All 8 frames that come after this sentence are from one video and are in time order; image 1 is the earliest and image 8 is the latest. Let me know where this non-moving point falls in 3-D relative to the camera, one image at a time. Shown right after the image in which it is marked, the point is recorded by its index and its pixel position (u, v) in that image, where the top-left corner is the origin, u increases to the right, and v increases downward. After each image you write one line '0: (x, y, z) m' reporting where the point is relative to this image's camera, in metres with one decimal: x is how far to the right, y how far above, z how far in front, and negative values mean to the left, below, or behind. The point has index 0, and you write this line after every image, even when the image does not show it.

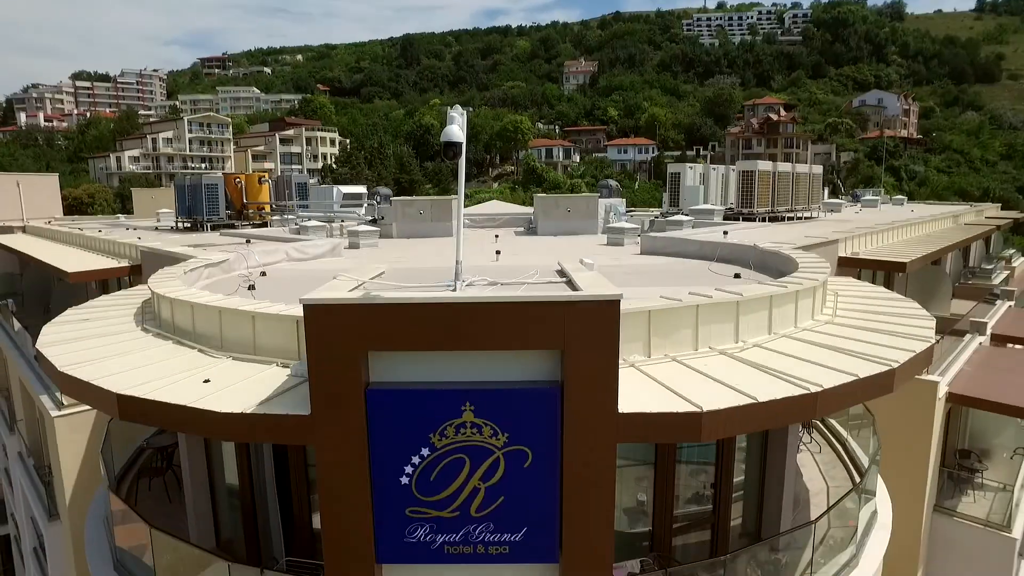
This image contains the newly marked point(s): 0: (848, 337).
0: (+4.8, -0.7, +8.8) m
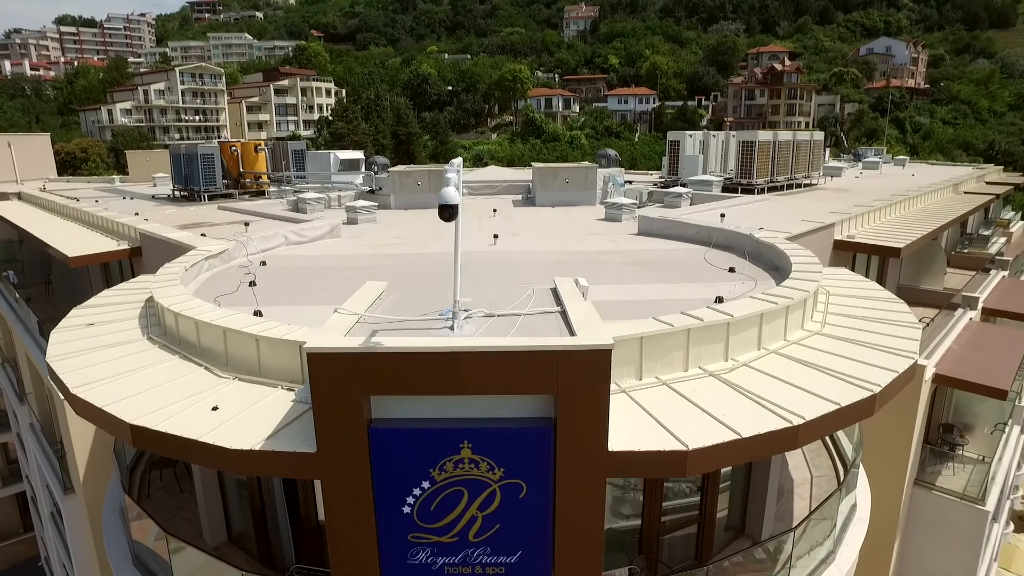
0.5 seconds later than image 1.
0: (+4.7, -0.9, +9.1) m
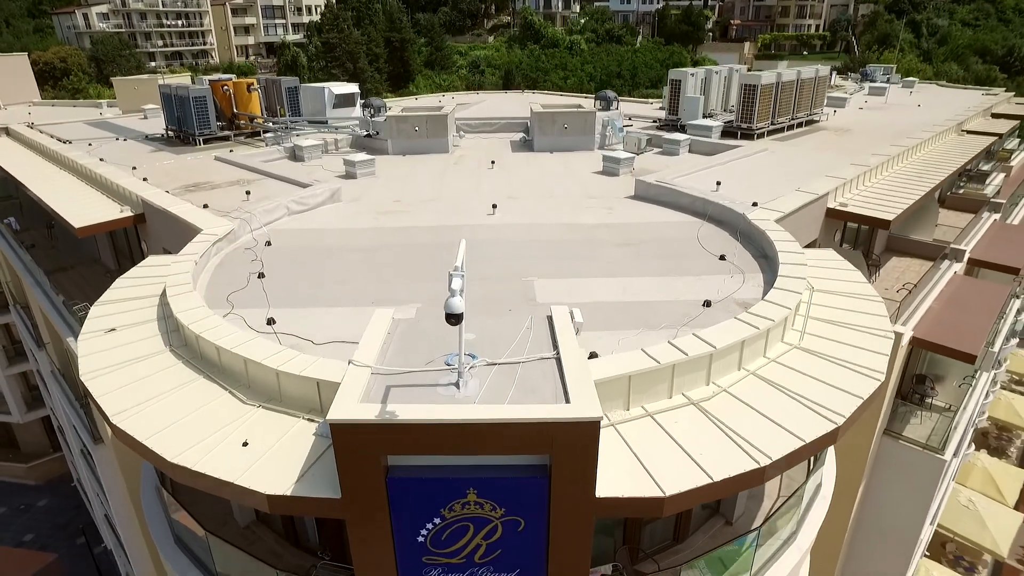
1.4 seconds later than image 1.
0: (+4.7, -1.3, +9.8) m
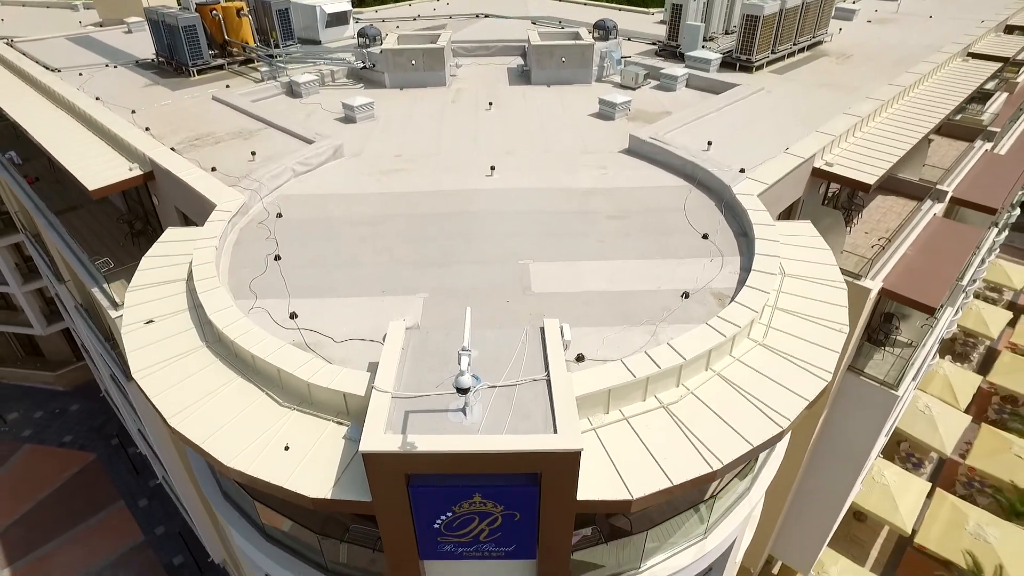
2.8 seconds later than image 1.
0: (+4.7, -1.4, +11.3) m
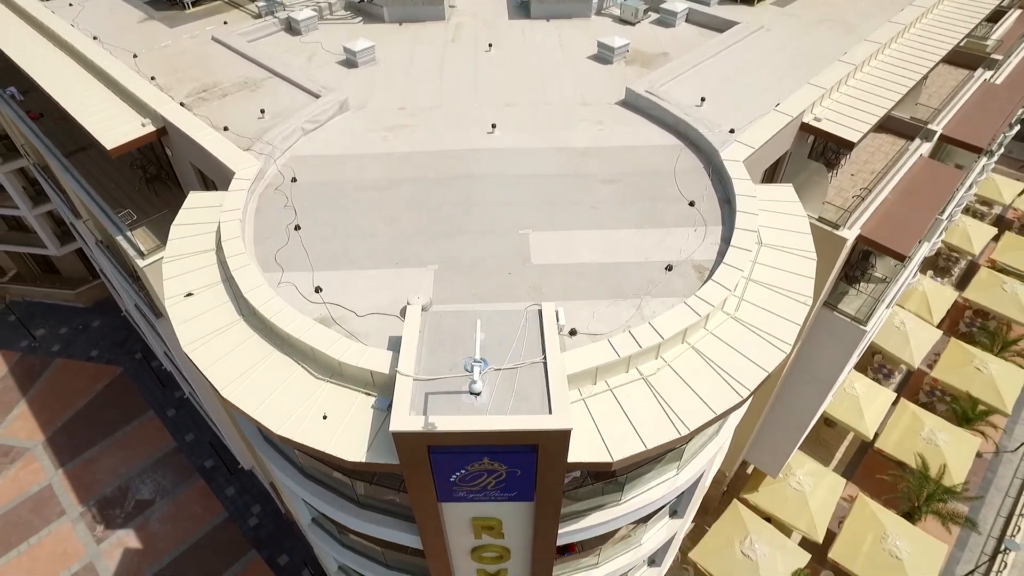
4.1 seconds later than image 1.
0: (+4.7, -1.1, +13.0) m
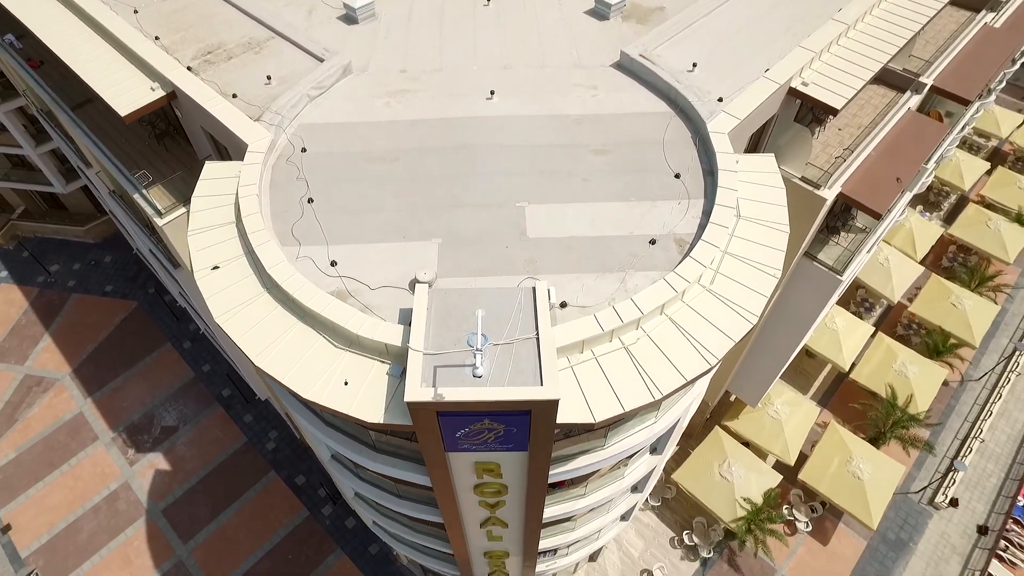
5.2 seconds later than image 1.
0: (+4.6, -0.5, +14.5) m
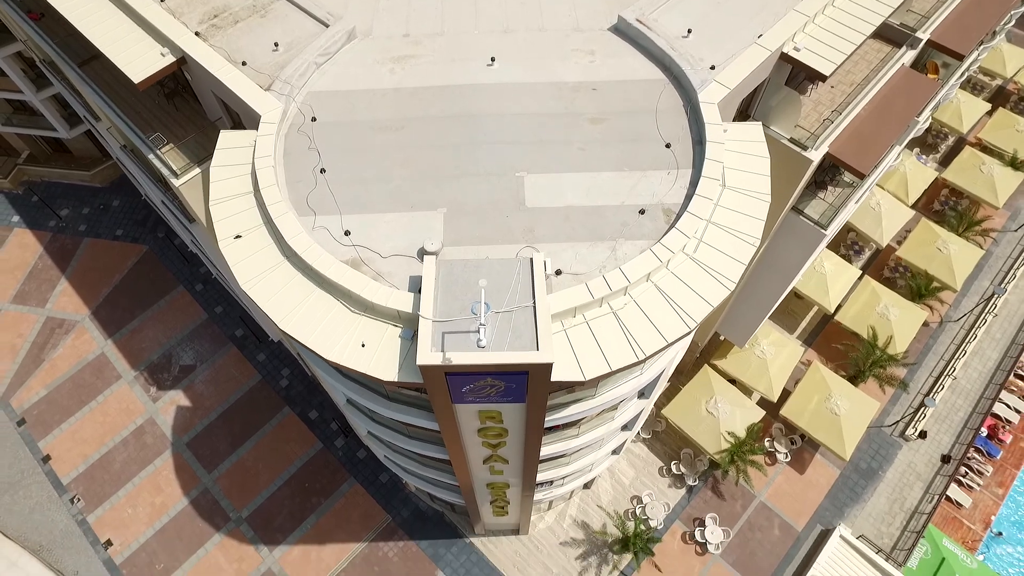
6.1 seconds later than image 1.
0: (+4.6, +0.3, +16.0) m
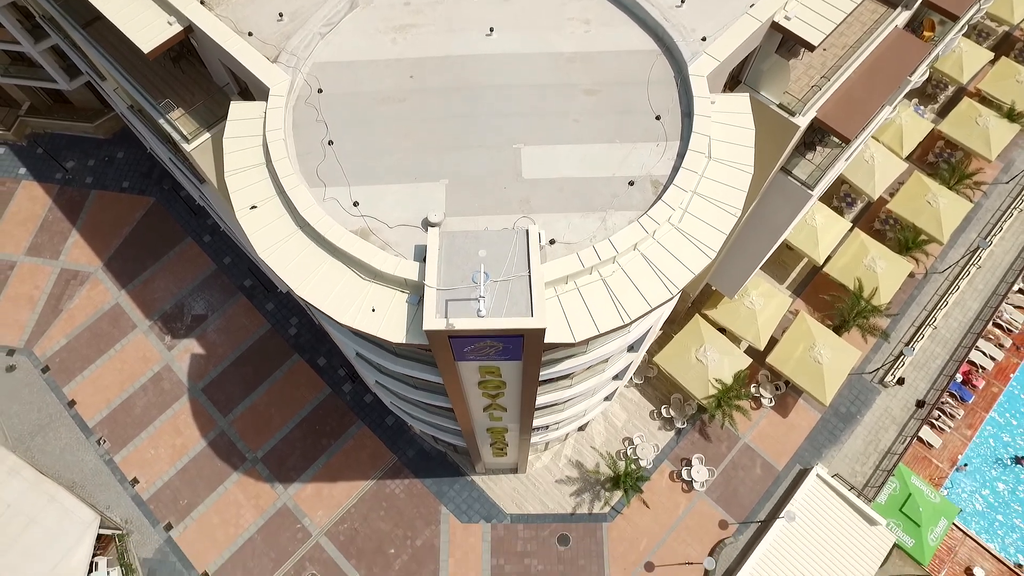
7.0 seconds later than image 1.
0: (+4.5, +1.2, +17.2) m
